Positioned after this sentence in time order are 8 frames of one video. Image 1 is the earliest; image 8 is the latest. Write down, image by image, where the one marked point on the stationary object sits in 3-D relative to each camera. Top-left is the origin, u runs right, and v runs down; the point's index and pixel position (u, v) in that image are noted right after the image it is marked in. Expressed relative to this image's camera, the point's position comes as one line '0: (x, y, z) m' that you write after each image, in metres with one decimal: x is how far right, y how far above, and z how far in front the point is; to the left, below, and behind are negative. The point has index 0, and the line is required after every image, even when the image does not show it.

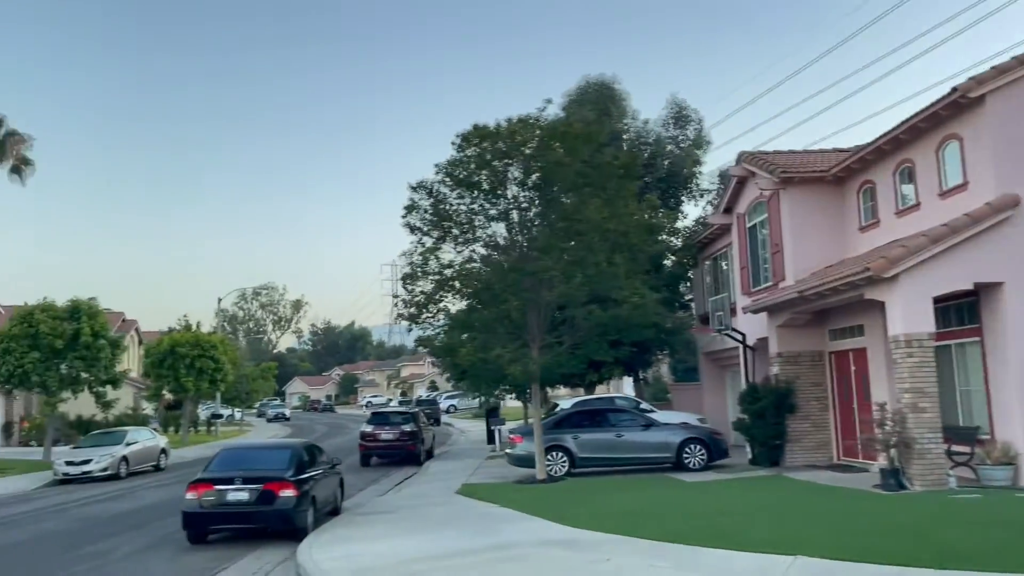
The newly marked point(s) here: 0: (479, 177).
0: (-0.7, +2.4, +17.6) m
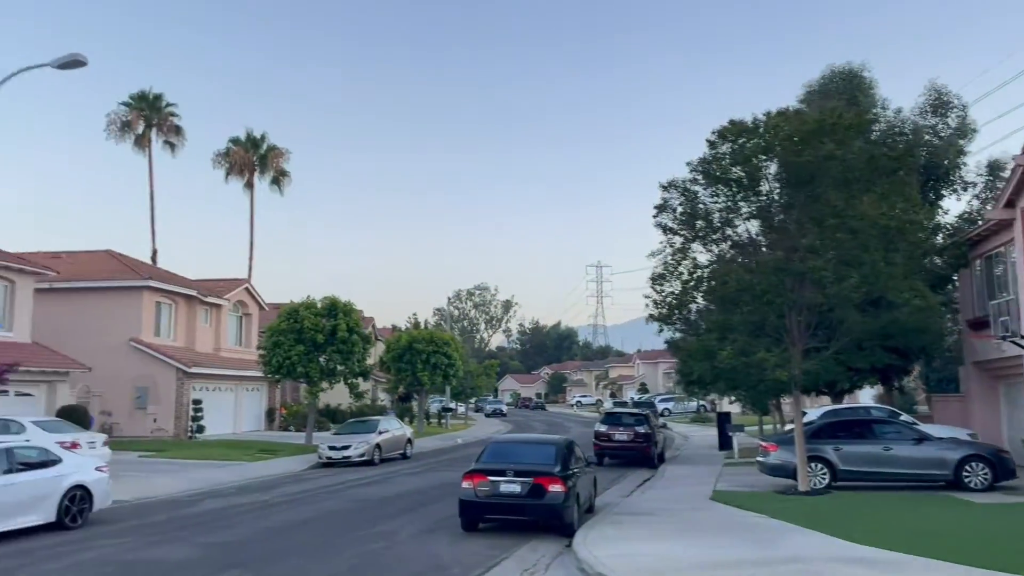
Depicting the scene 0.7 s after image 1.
0: (+4.6, +2.3, +17.0) m
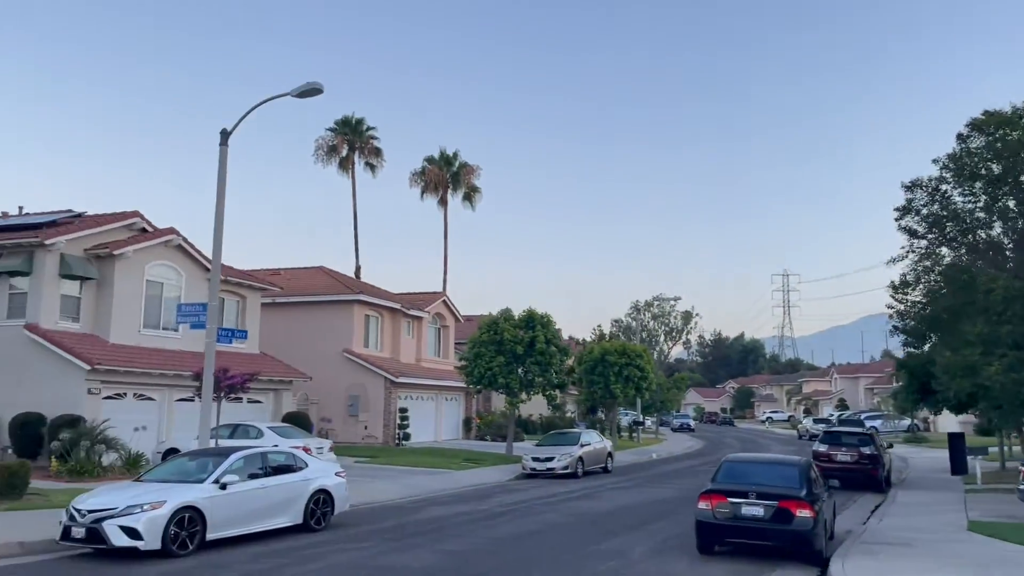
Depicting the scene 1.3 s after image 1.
0: (+9.0, +2.2, +15.3) m
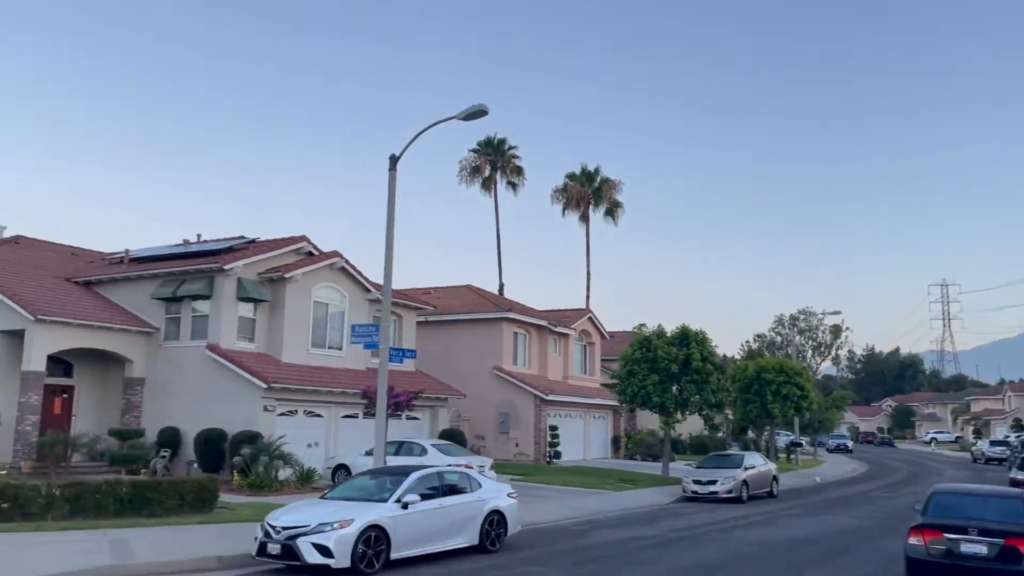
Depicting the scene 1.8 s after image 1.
0: (+12.0, +2.0, +13.4) m
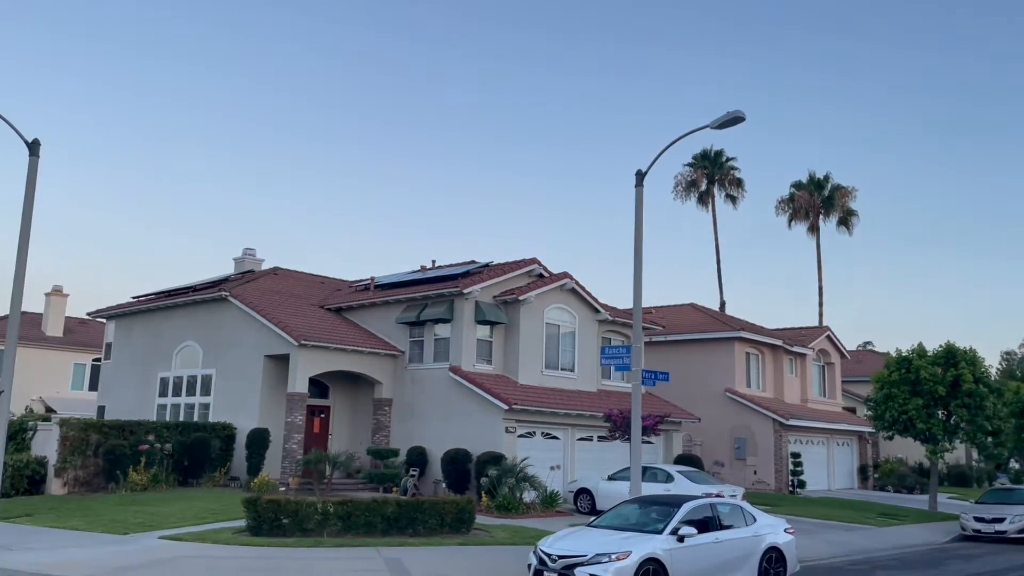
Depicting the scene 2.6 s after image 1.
0: (+15.9, +2.1, +9.5) m
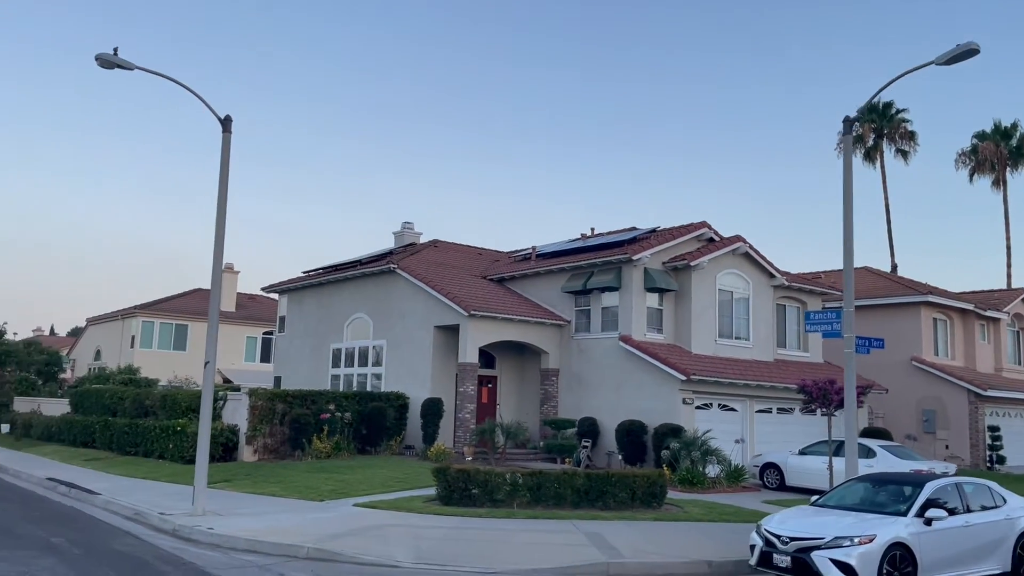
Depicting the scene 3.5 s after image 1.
0: (+18.4, +2.8, +6.1) m
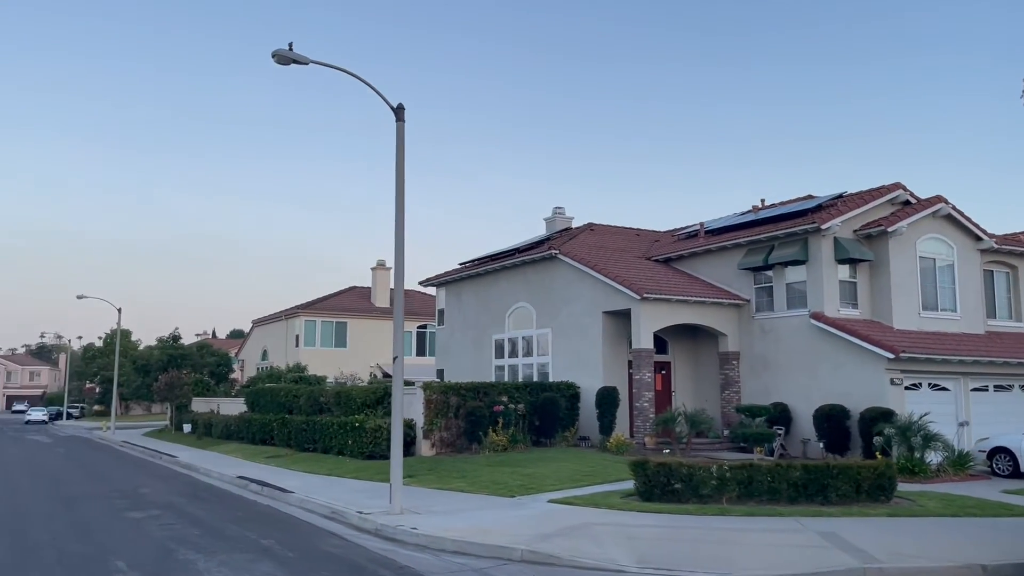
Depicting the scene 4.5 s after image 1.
0: (+20.2, +3.9, +2.1) m
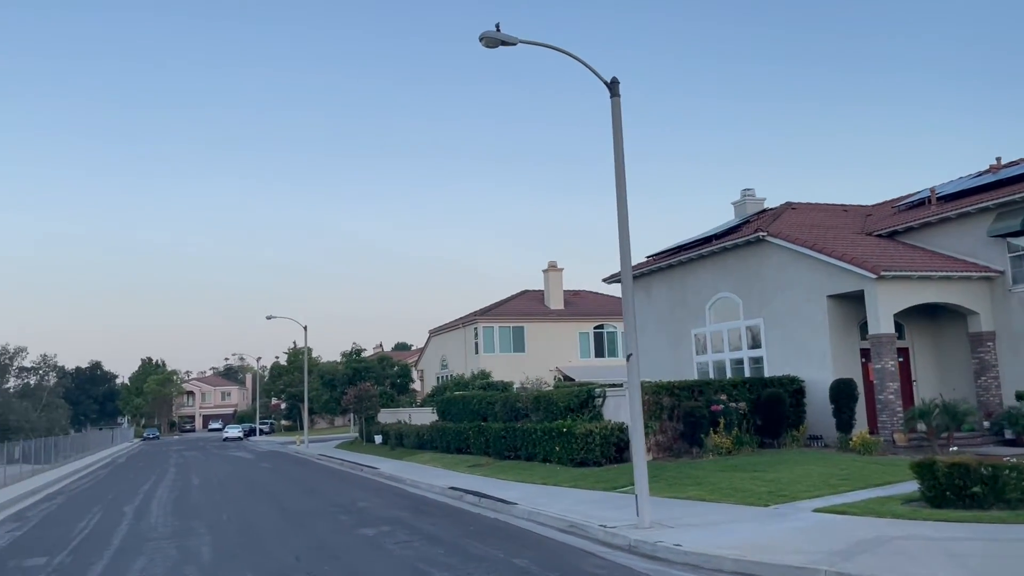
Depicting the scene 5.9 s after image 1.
0: (+21.6, +5.5, -3.0) m
